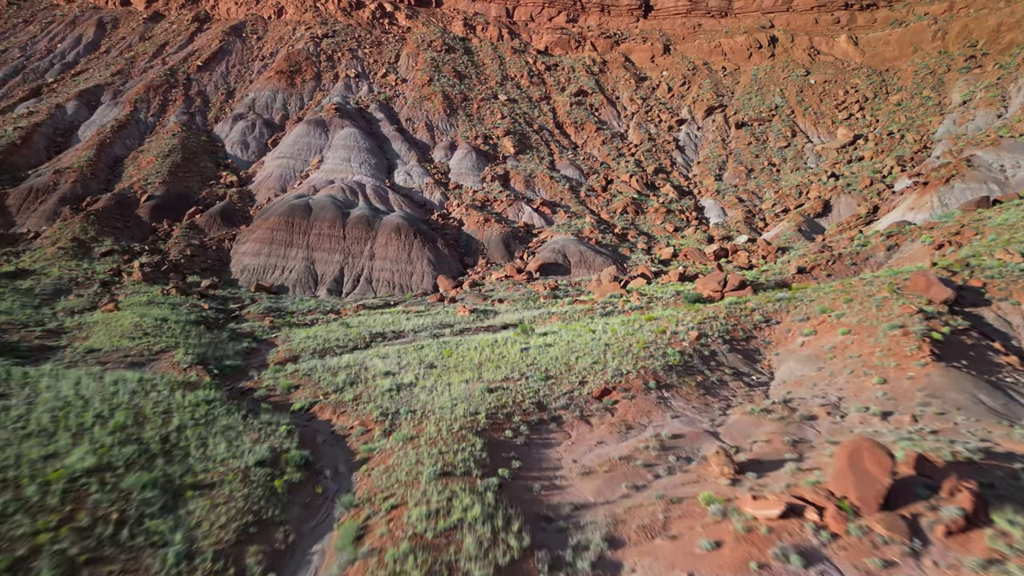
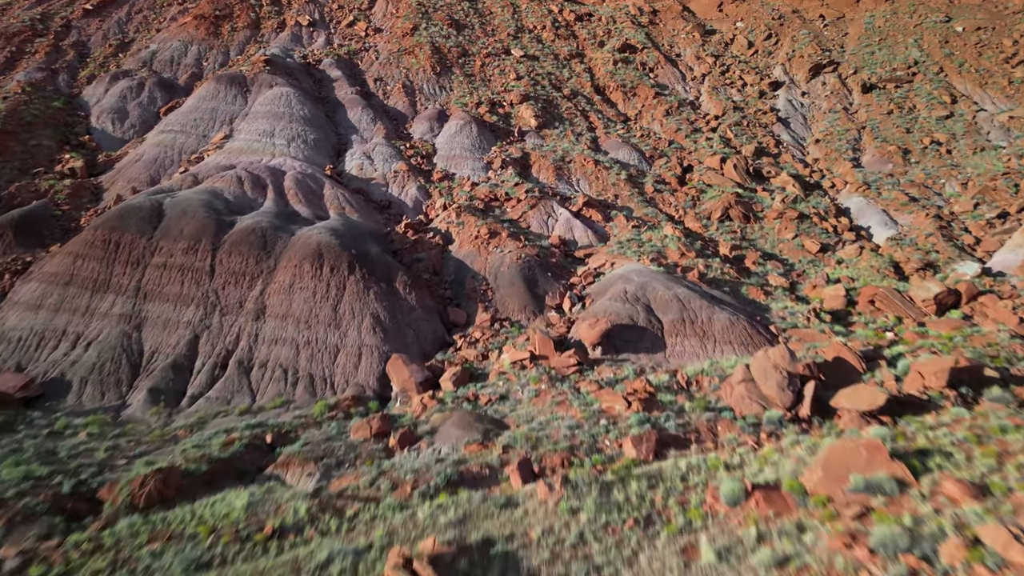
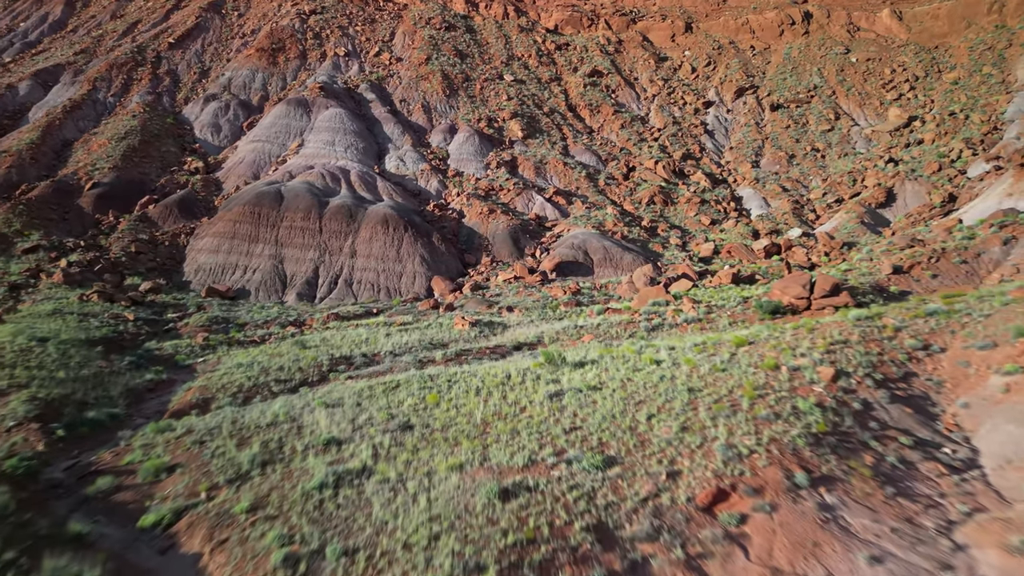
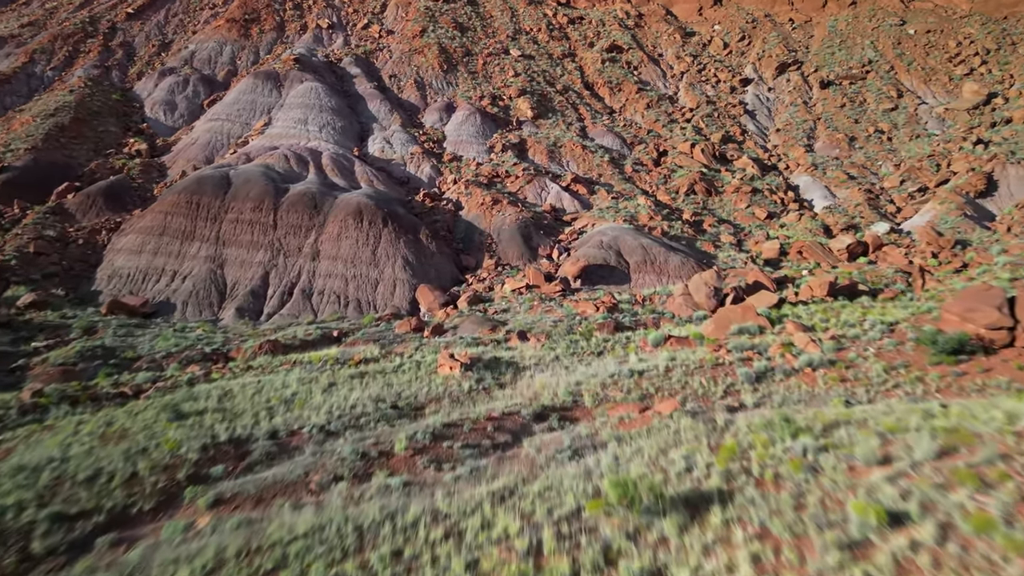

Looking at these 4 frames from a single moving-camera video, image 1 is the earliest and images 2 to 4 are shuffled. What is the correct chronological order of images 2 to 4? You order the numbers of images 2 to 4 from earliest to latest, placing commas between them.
3, 4, 2
